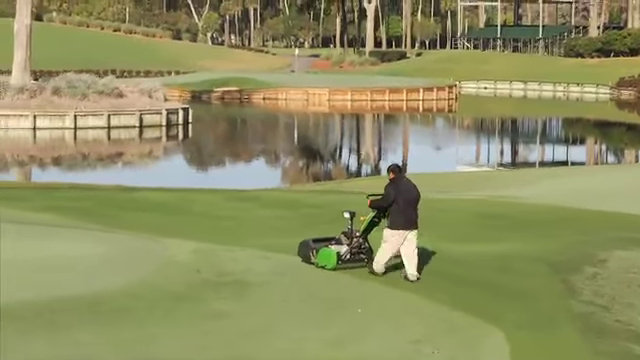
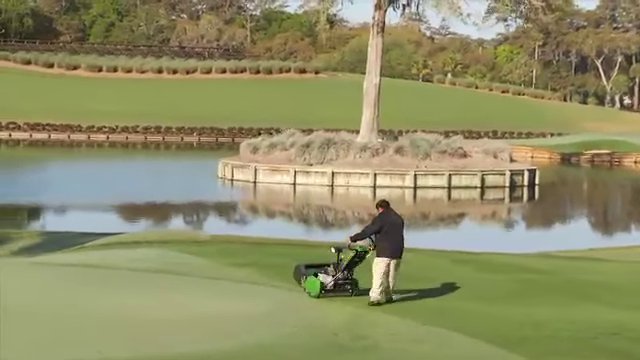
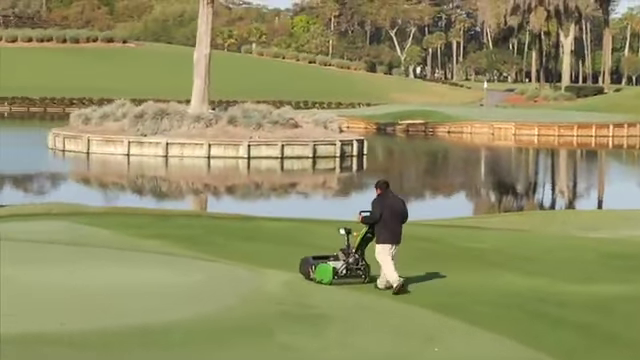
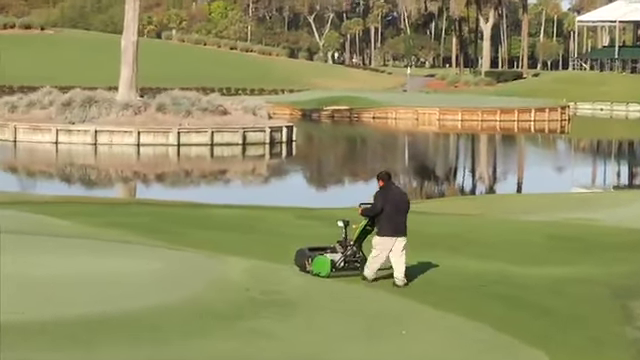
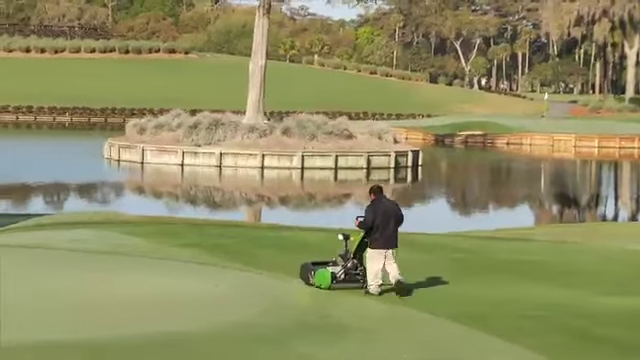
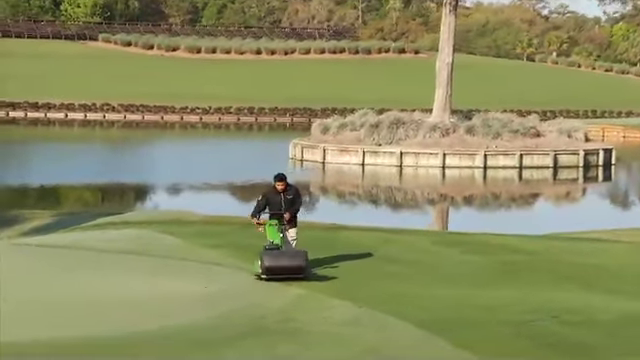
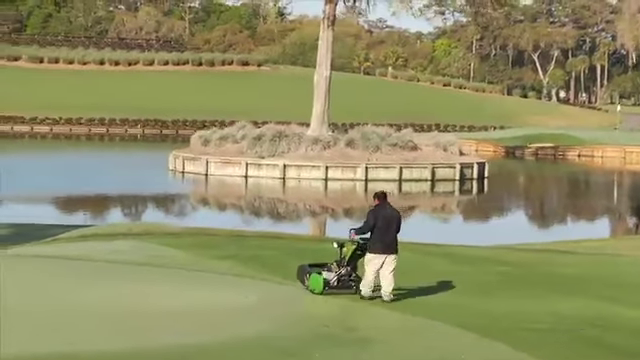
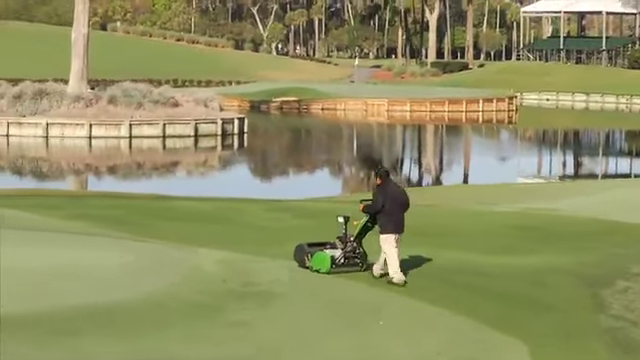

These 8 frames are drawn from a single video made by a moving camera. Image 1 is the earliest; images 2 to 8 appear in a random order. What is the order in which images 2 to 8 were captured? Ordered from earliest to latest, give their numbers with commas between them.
8, 4, 3, 5, 7, 2, 6
